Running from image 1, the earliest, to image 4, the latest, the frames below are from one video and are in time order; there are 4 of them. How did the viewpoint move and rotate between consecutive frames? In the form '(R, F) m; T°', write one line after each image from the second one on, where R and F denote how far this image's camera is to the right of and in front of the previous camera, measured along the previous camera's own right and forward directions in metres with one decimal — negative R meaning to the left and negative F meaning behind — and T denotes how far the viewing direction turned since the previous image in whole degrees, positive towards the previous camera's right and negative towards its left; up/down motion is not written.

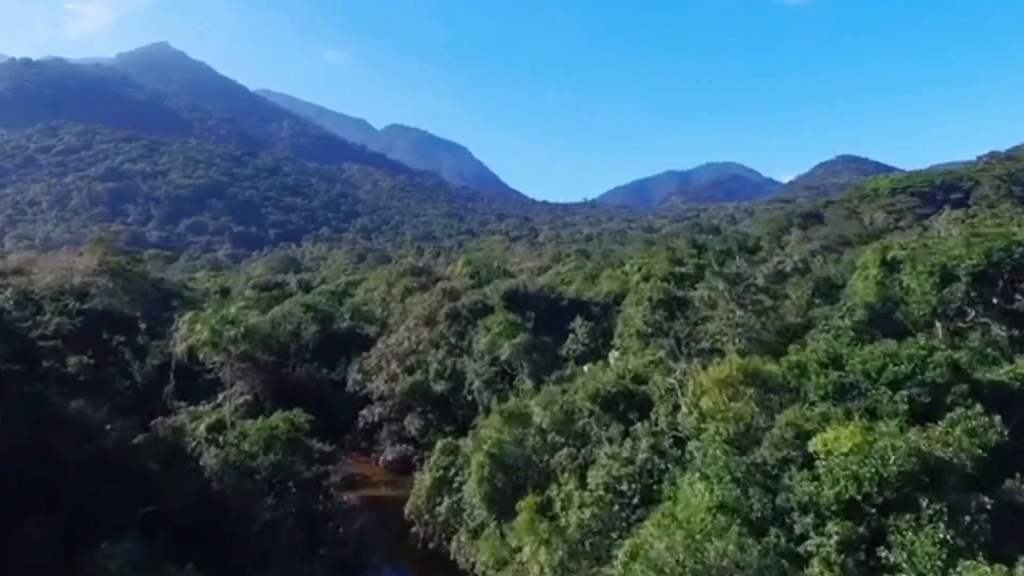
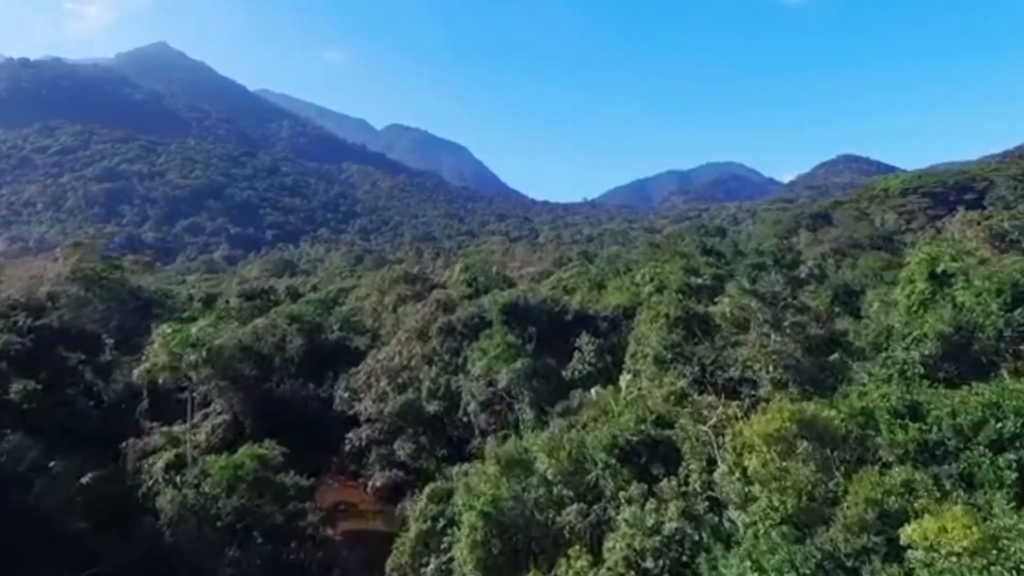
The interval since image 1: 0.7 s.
(0.0, +2.2) m; 0°
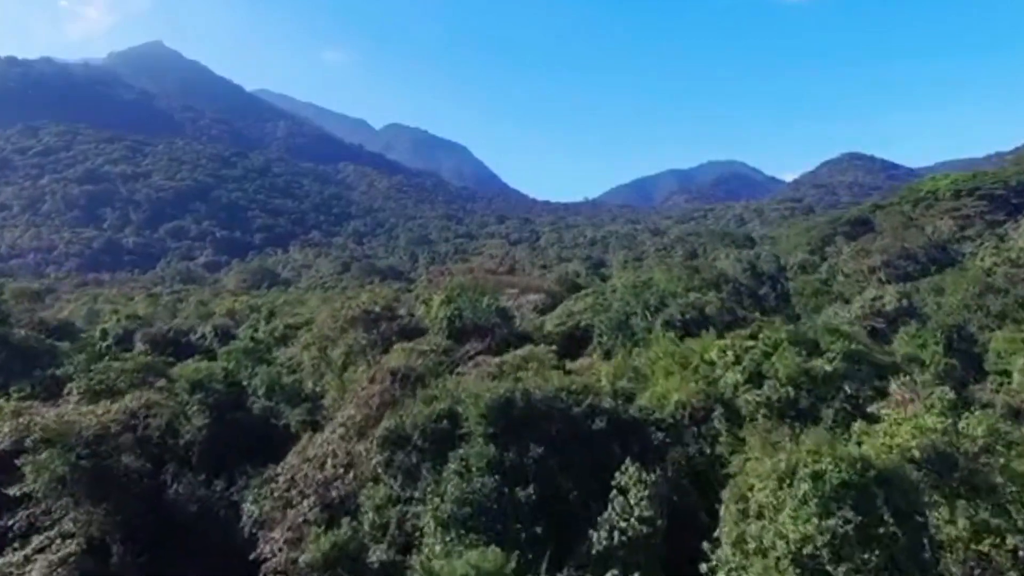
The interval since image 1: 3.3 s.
(+0.1, +9.3) m; 0°
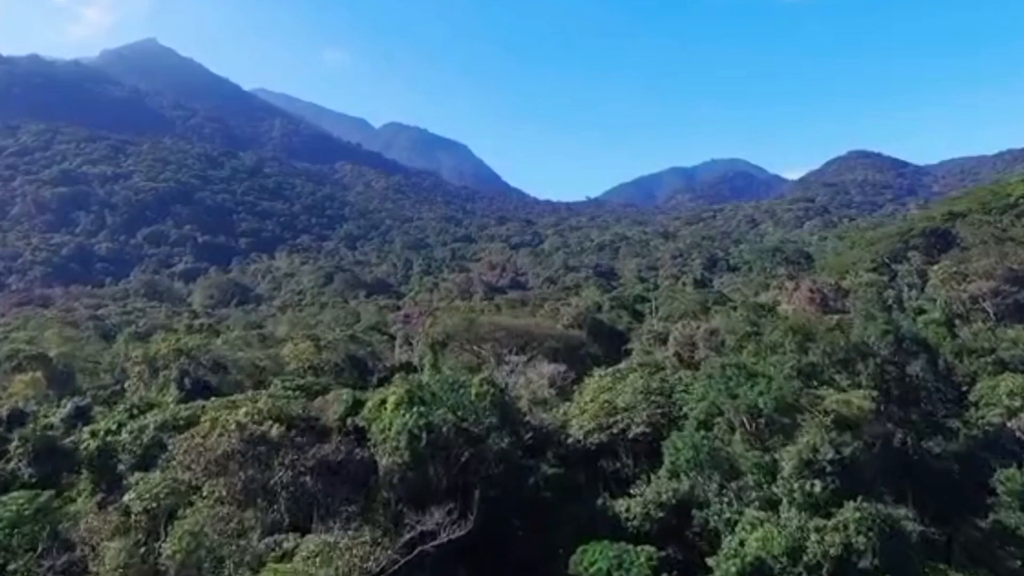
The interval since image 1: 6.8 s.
(-0.1, +12.1) m; 0°
